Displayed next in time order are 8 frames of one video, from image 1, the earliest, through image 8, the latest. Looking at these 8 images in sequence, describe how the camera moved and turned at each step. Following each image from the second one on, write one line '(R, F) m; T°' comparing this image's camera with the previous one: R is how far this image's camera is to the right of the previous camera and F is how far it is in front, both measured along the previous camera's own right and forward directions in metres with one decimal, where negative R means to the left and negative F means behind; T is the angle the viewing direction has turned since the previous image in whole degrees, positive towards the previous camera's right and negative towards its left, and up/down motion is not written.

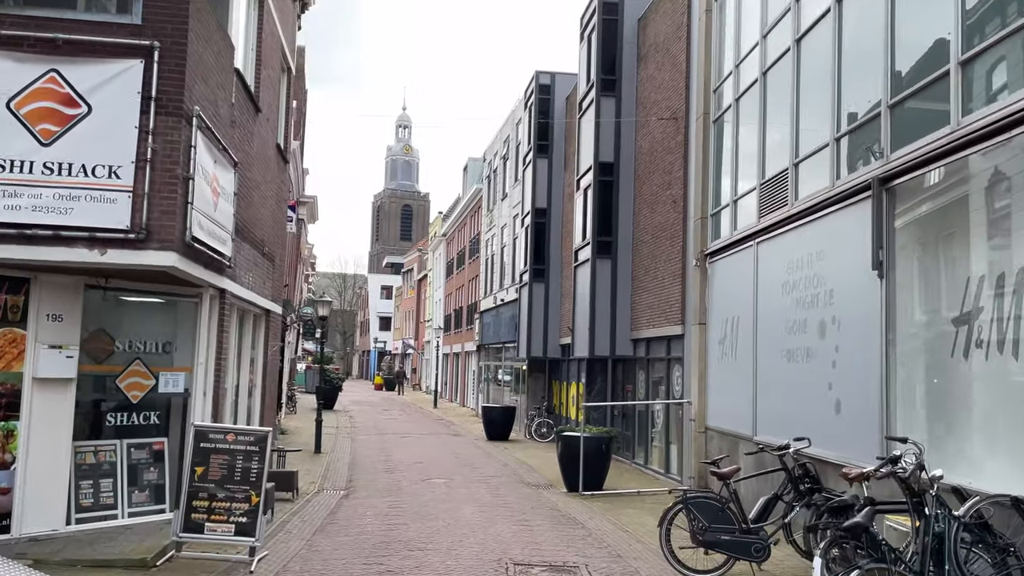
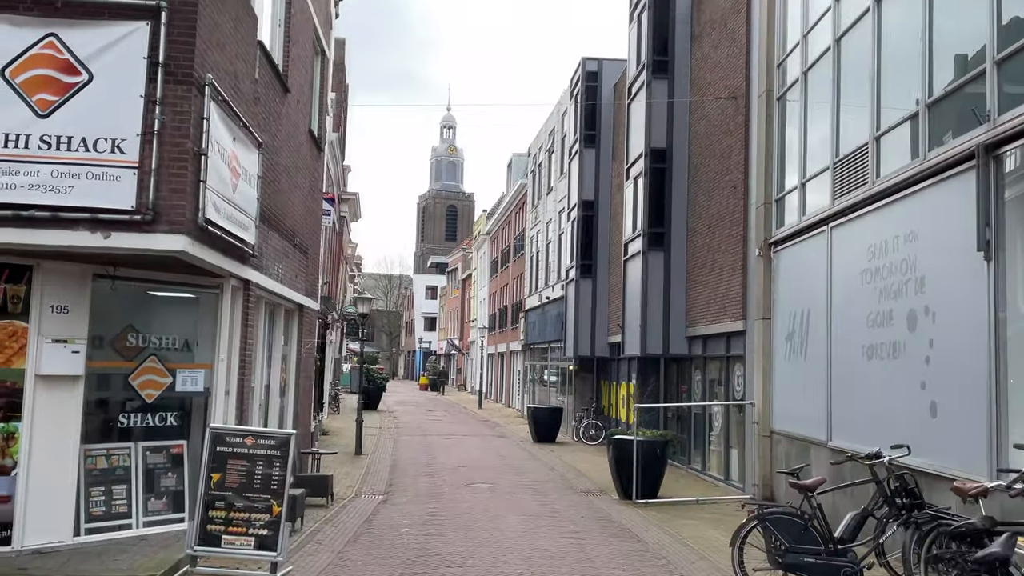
(0.0, +0.9) m; -3°
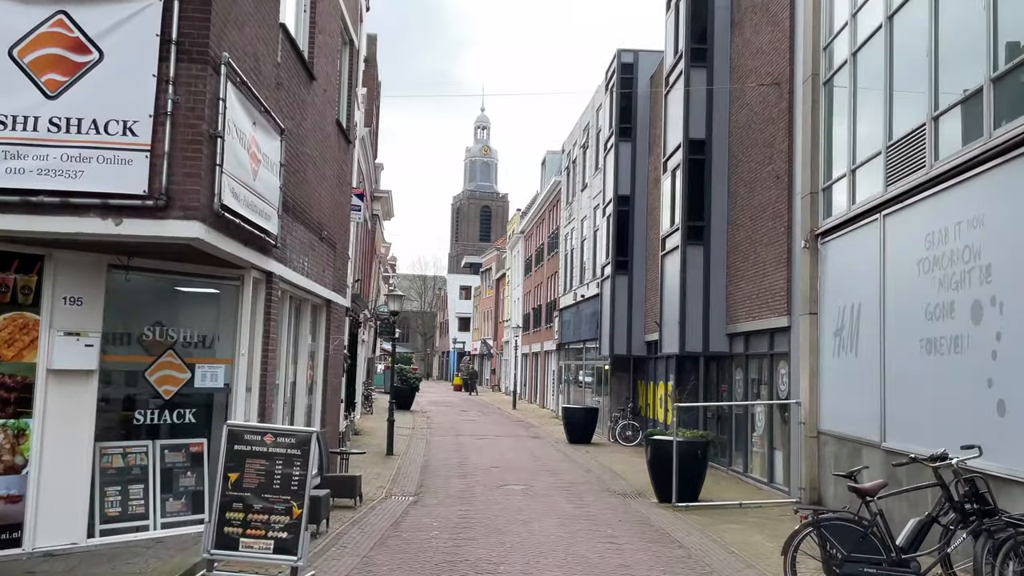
(0.0, +0.4) m; -2°
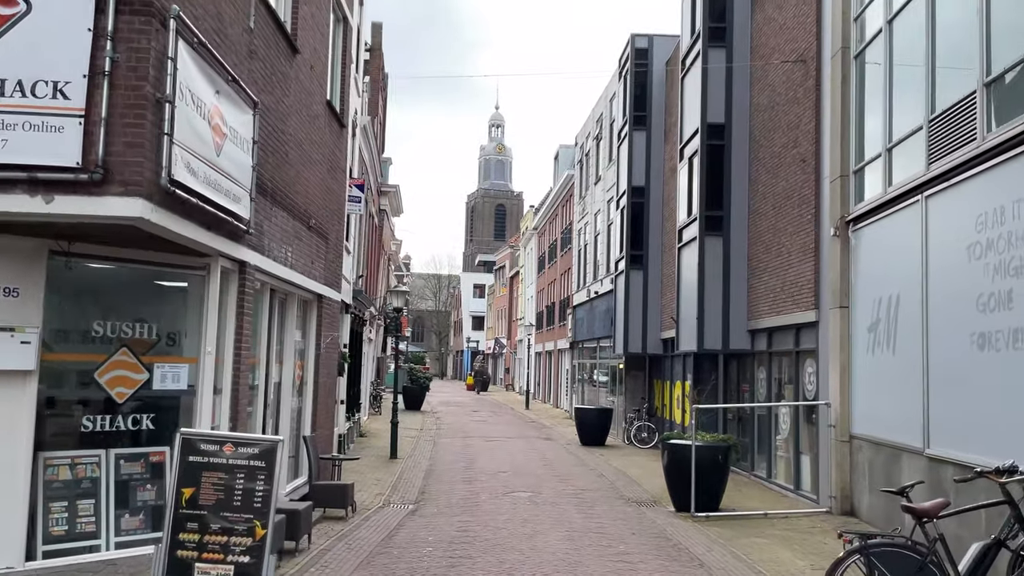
(+0.1, +0.9) m; -1°
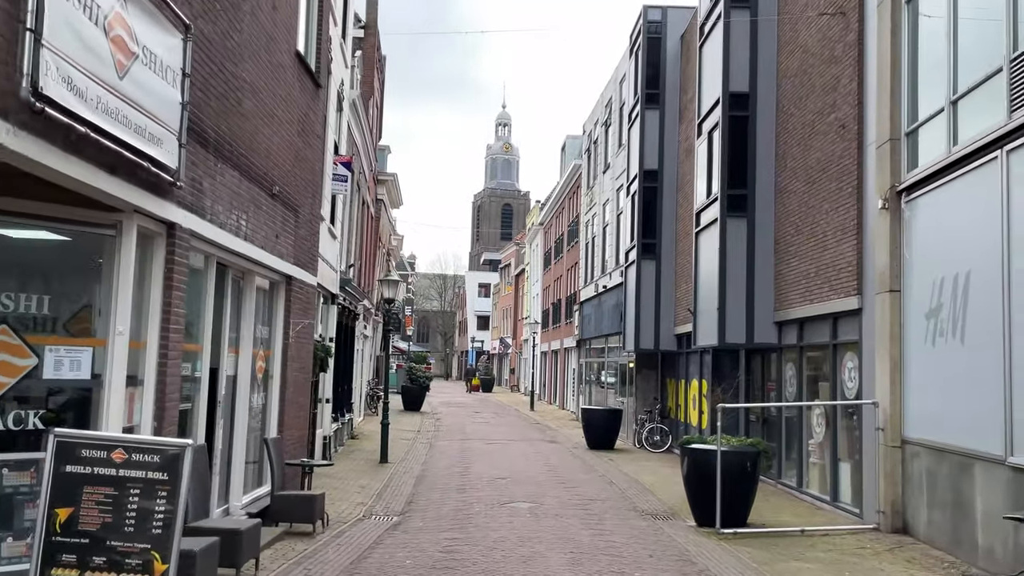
(+0.1, +1.5) m; 0°
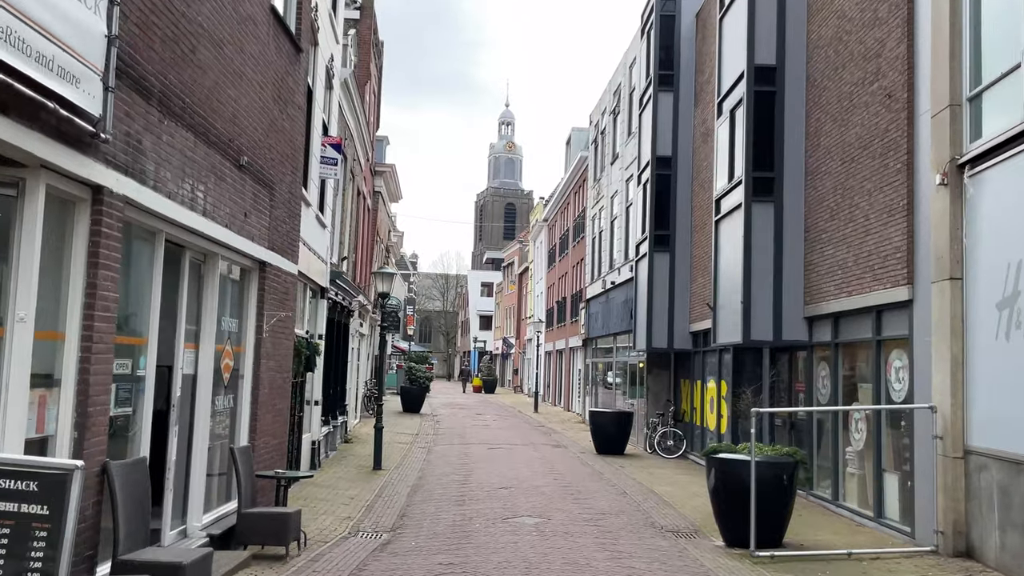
(0.0, +1.2) m; 0°
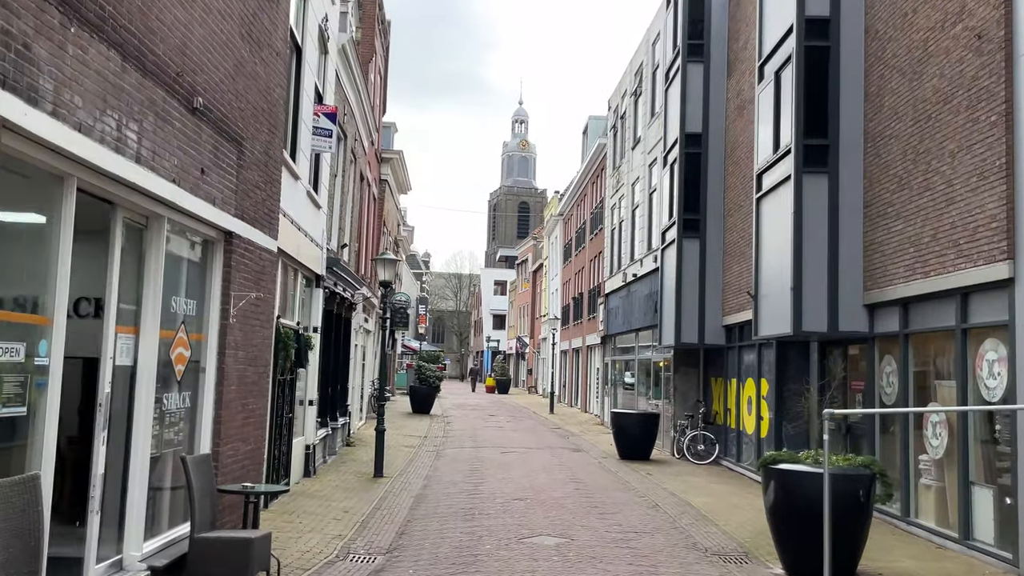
(0.0, +1.5) m; -1°
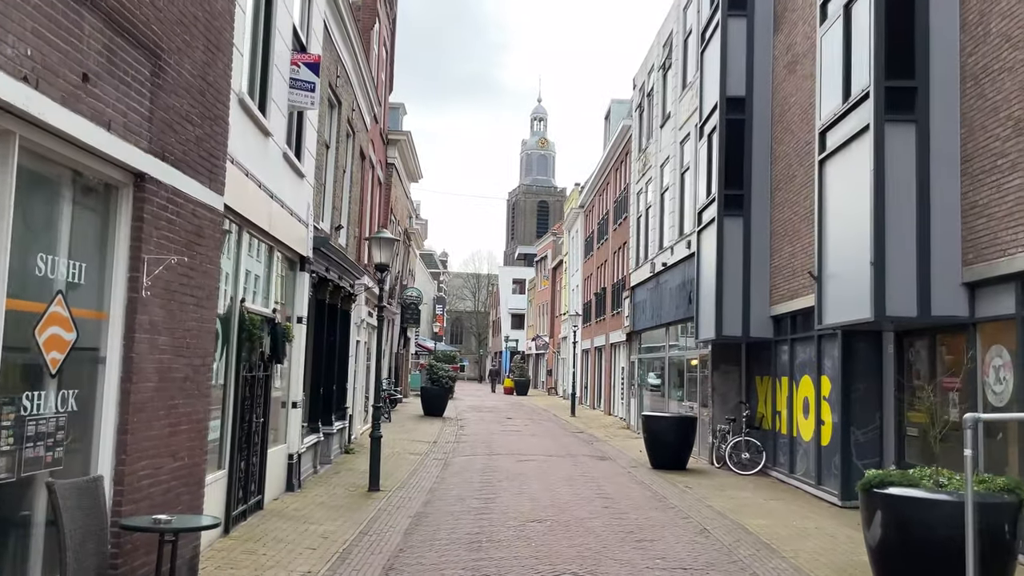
(0.0, +1.9) m; -1°
